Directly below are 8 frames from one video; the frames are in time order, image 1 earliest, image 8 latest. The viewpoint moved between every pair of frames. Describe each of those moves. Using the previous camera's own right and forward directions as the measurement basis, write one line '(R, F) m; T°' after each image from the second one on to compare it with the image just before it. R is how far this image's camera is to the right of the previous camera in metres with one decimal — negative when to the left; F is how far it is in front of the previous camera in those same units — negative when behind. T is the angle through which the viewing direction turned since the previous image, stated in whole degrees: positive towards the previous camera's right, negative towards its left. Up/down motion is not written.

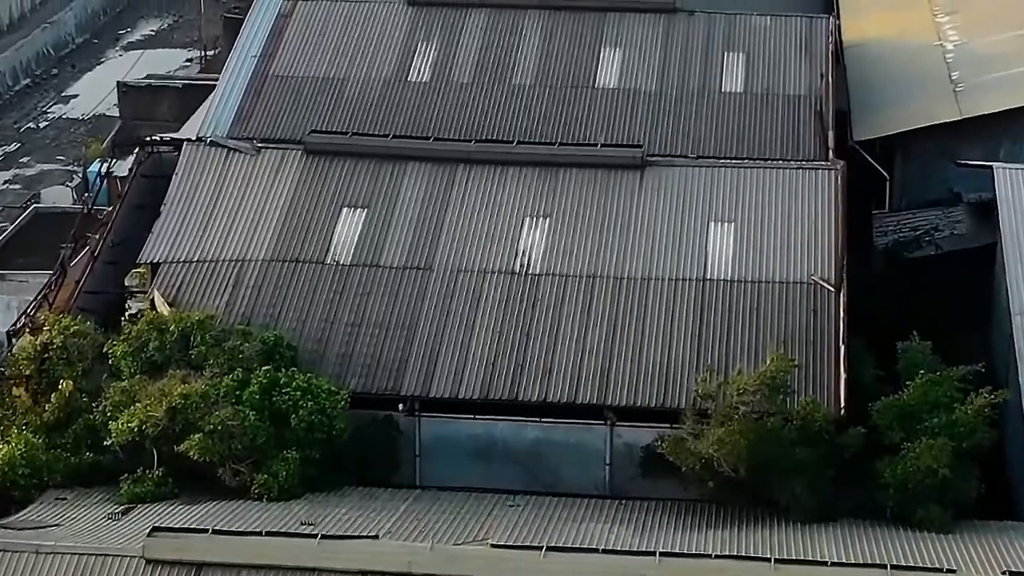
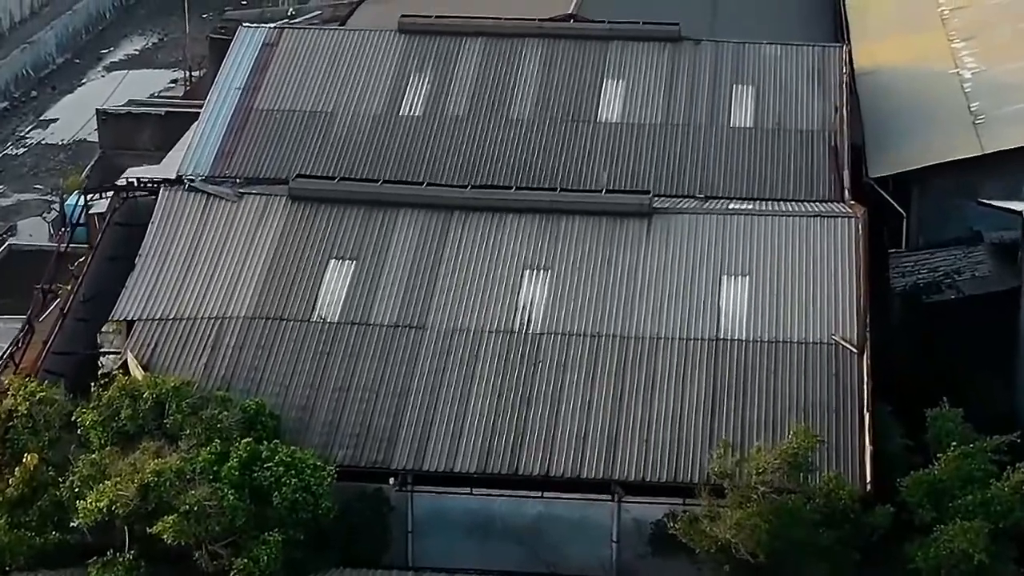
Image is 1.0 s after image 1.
(-0.1, +1.4) m; 0°
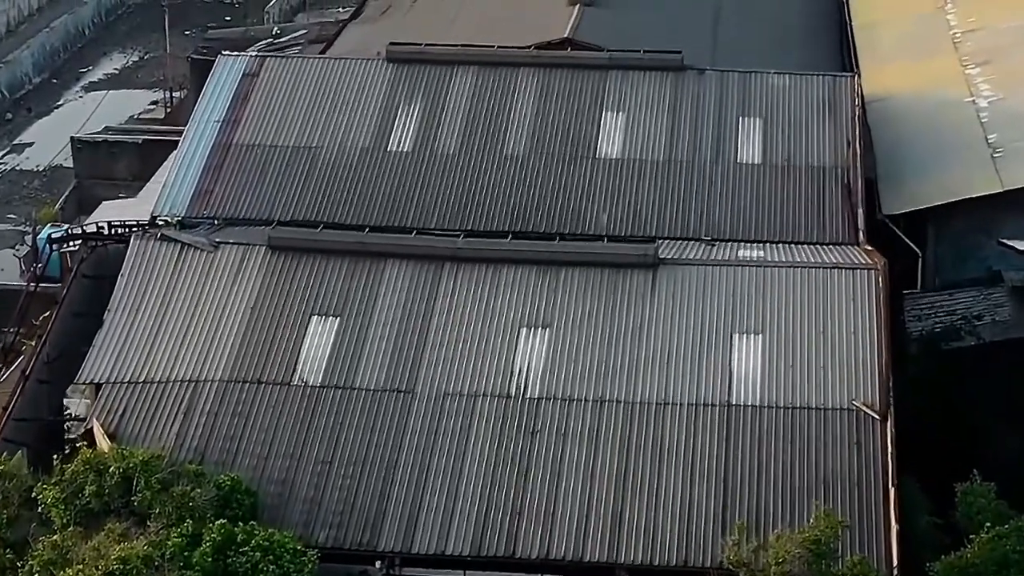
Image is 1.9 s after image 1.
(0.0, +1.3) m; 0°
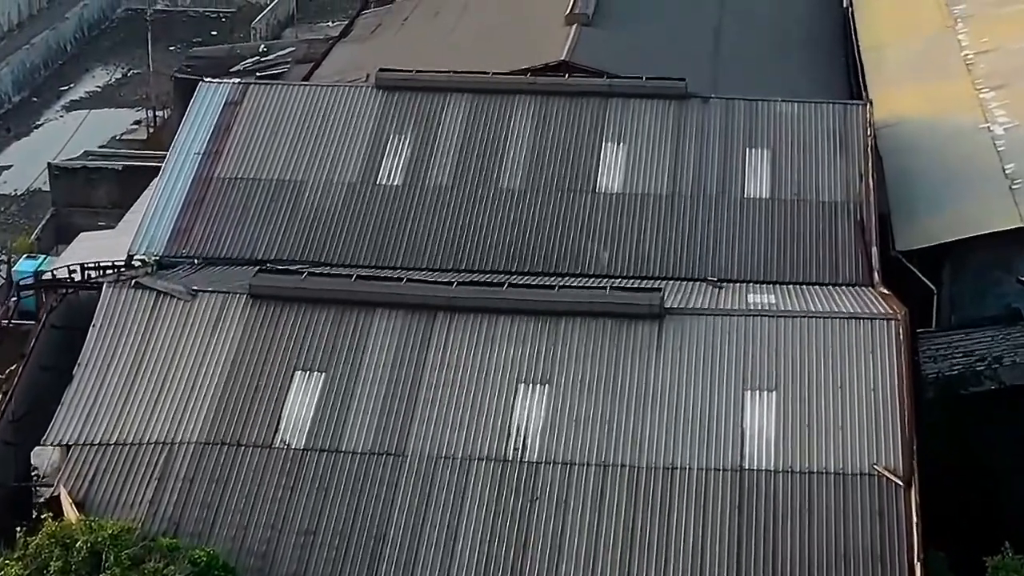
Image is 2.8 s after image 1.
(0.0, +1.2) m; 0°
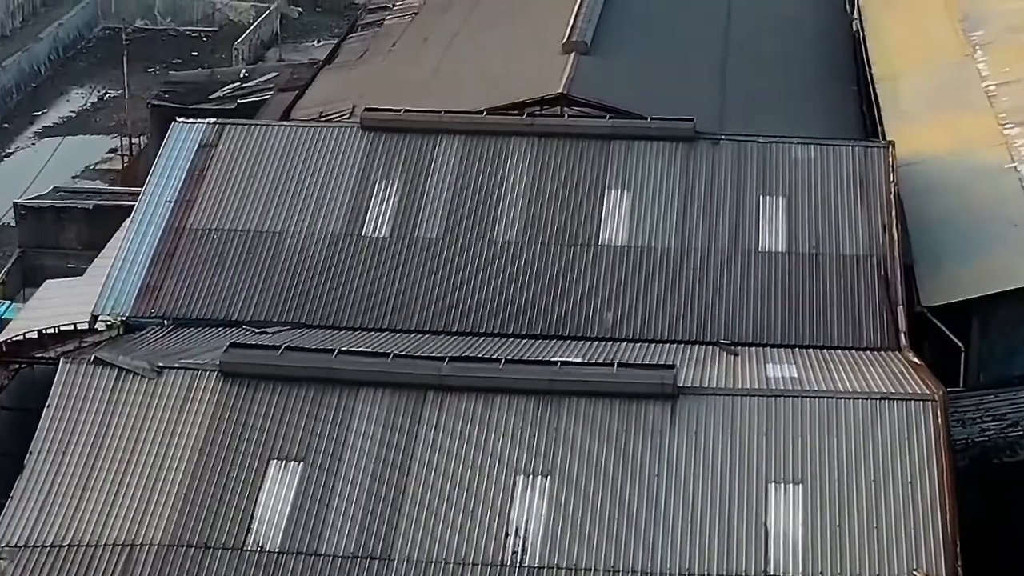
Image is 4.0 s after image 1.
(-0.1, +1.7) m; 0°
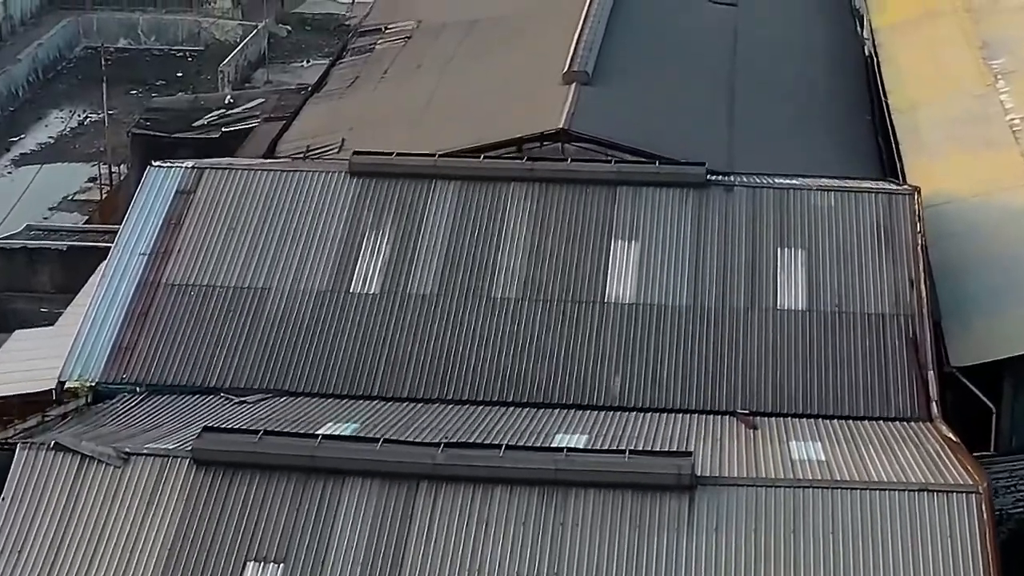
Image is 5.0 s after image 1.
(-0.1, +1.5) m; 0°
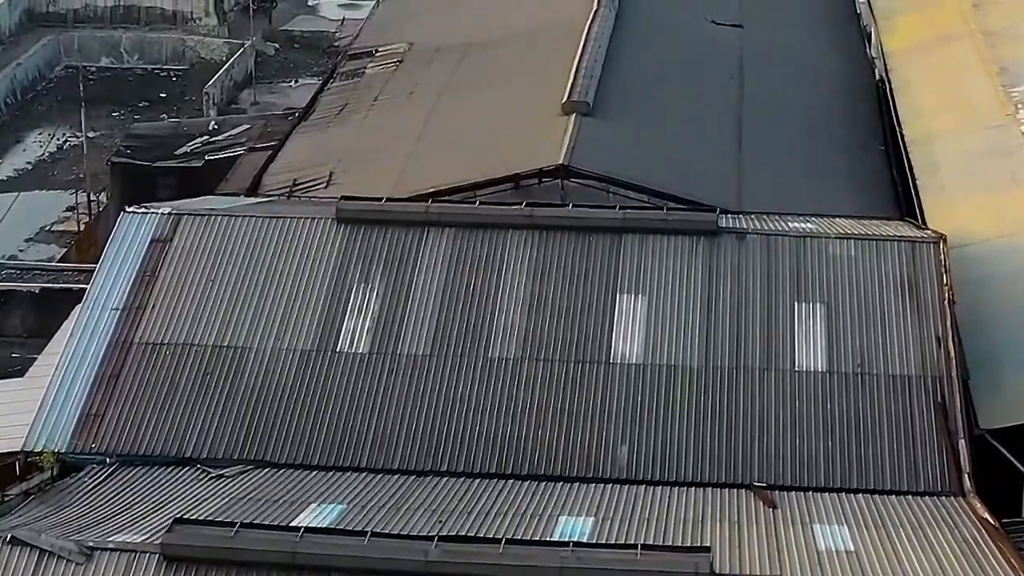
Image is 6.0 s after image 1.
(0.0, +1.3) m; 0°
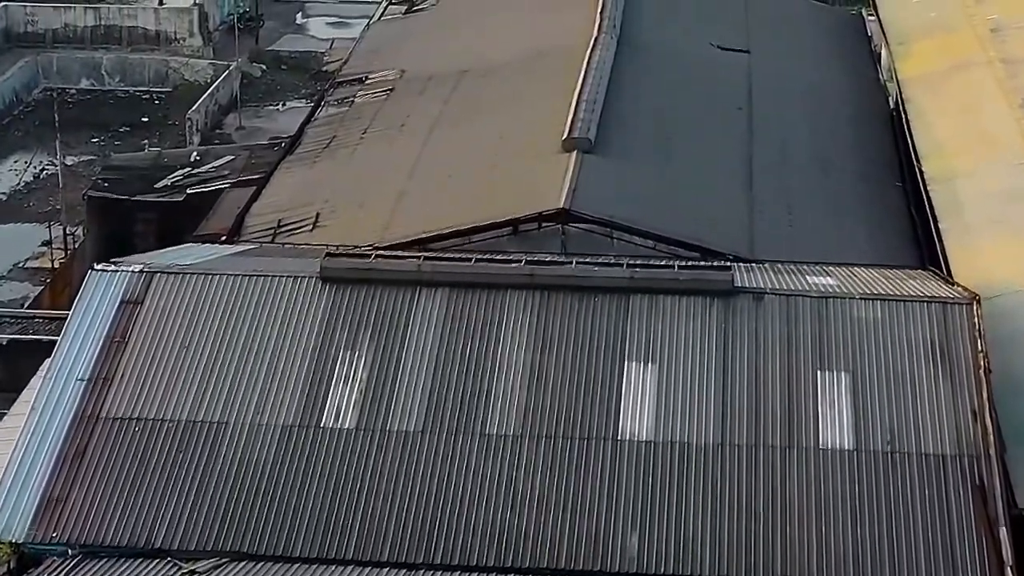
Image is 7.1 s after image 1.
(0.0, +1.5) m; 0°
